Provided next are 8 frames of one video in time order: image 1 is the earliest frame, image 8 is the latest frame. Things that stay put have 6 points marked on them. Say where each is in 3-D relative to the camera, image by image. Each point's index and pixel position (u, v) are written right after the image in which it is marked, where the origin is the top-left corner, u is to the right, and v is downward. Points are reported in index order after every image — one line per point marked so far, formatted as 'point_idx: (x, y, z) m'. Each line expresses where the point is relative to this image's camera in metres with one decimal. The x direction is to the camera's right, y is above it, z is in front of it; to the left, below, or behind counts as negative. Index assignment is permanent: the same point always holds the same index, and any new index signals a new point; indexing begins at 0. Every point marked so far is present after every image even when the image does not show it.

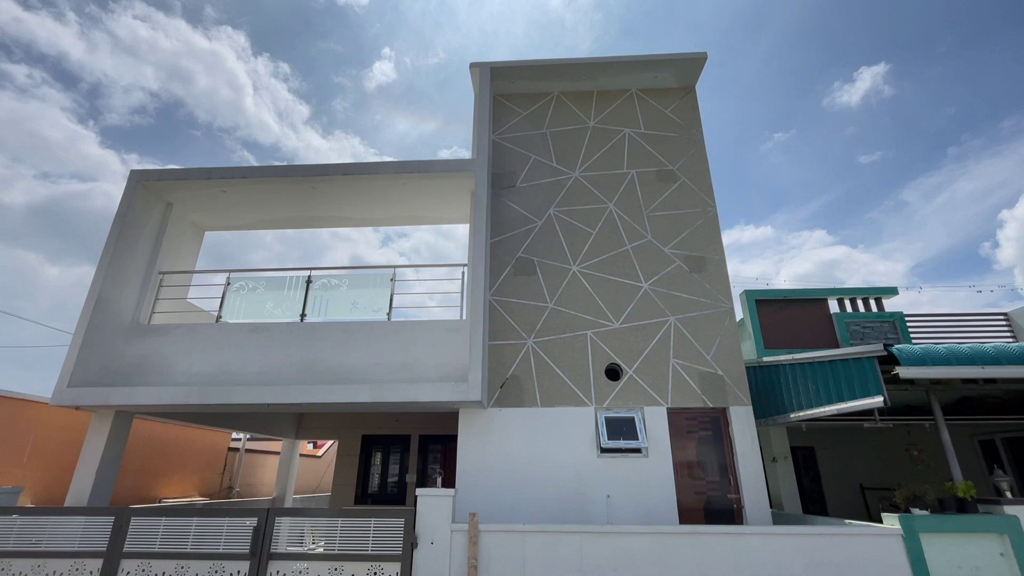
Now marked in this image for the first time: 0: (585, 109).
0: (+1.3, +3.0, +7.7) m
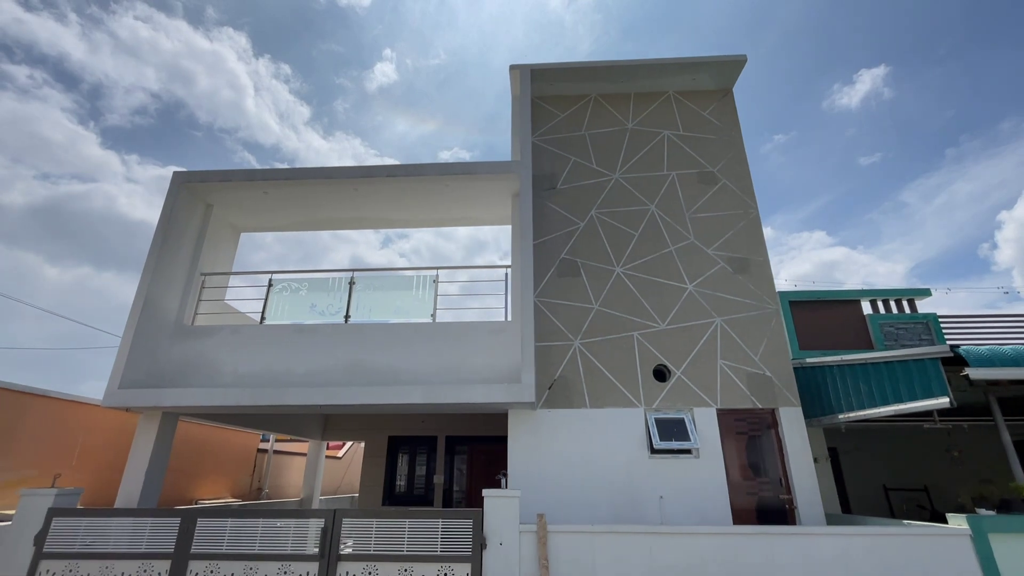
0: (+1.9, +3.0, +7.7) m
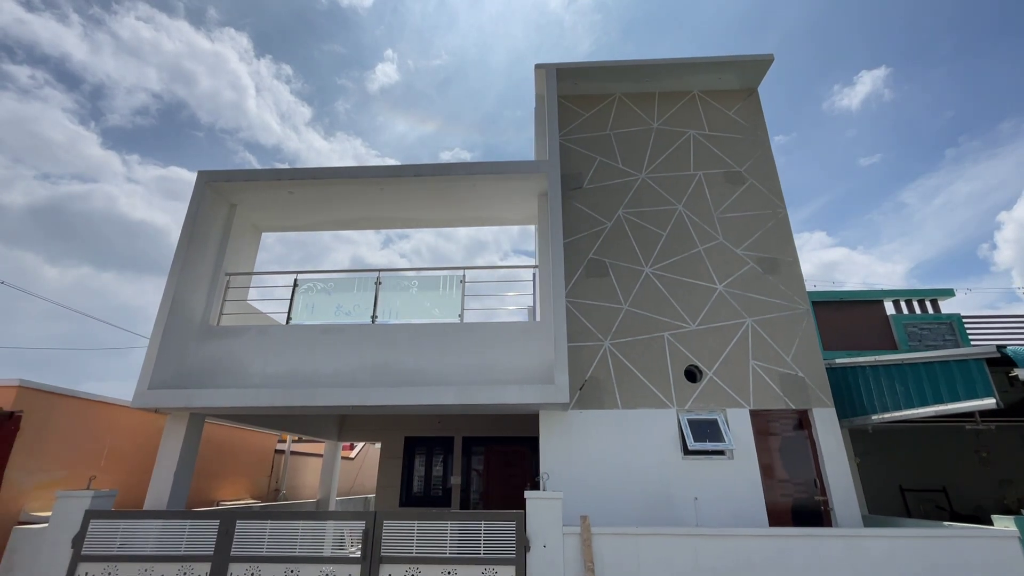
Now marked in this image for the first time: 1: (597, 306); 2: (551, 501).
0: (+2.3, +3.0, +7.6) m
1: (+1.2, -0.3, +6.4) m
2: (+0.4, -2.1, +4.4) m
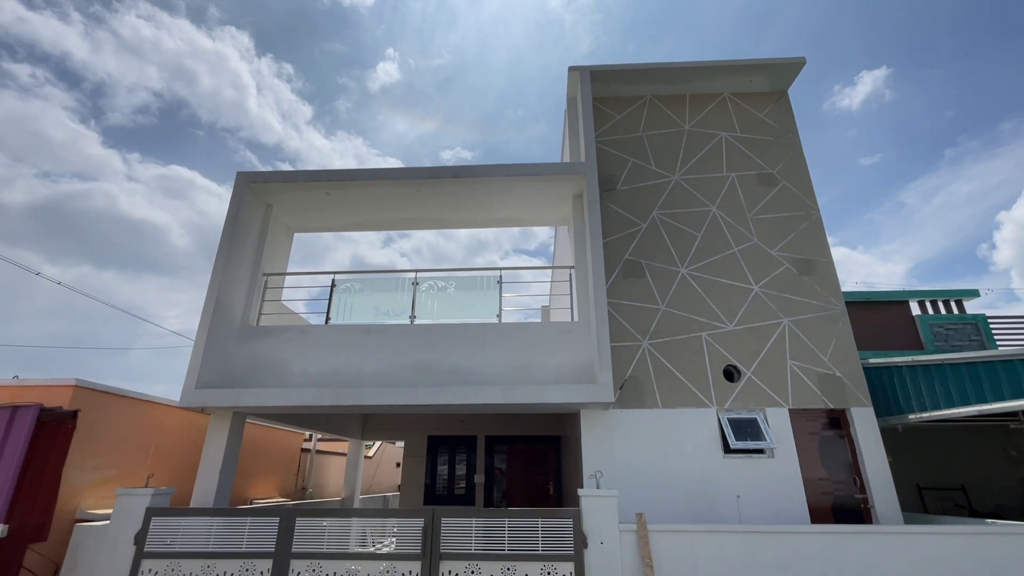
0: (+2.9, +3.0, +7.7) m
1: (+1.8, -0.3, +6.5) m
2: (+0.9, -2.1, +4.5) m
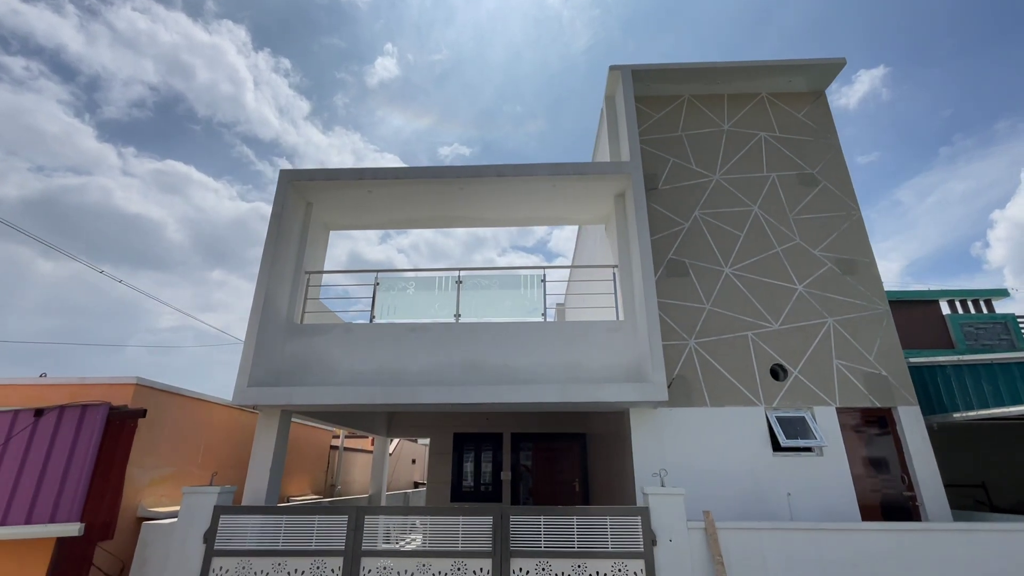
0: (+3.5, +3.0, +7.7) m
1: (+2.4, -0.3, +6.5) m
2: (+1.6, -2.1, +4.5) m
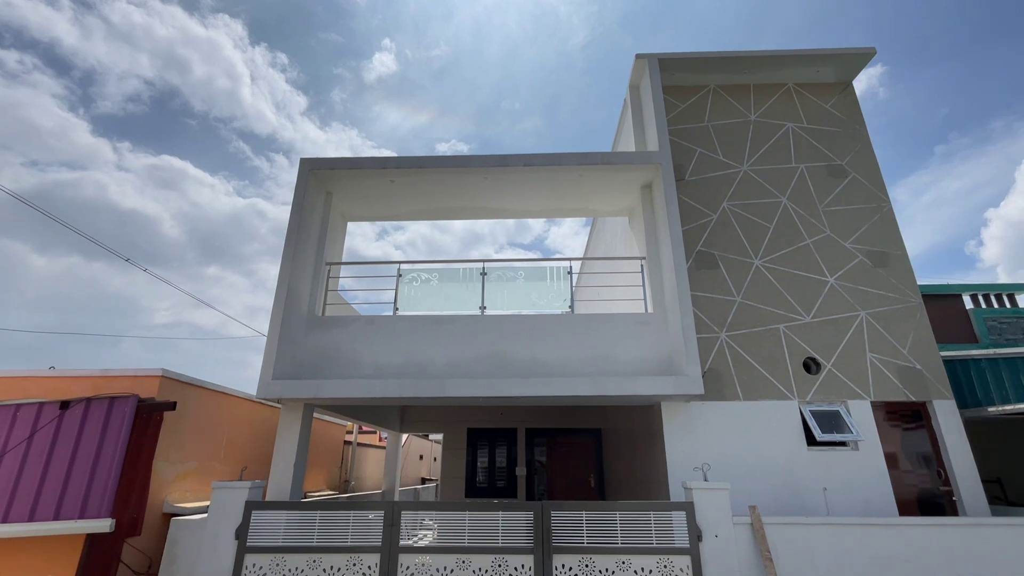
0: (+3.9, +3.1, +7.6) m
1: (+2.8, -0.2, +6.4) m
2: (+2.0, -2.0, +4.4) m
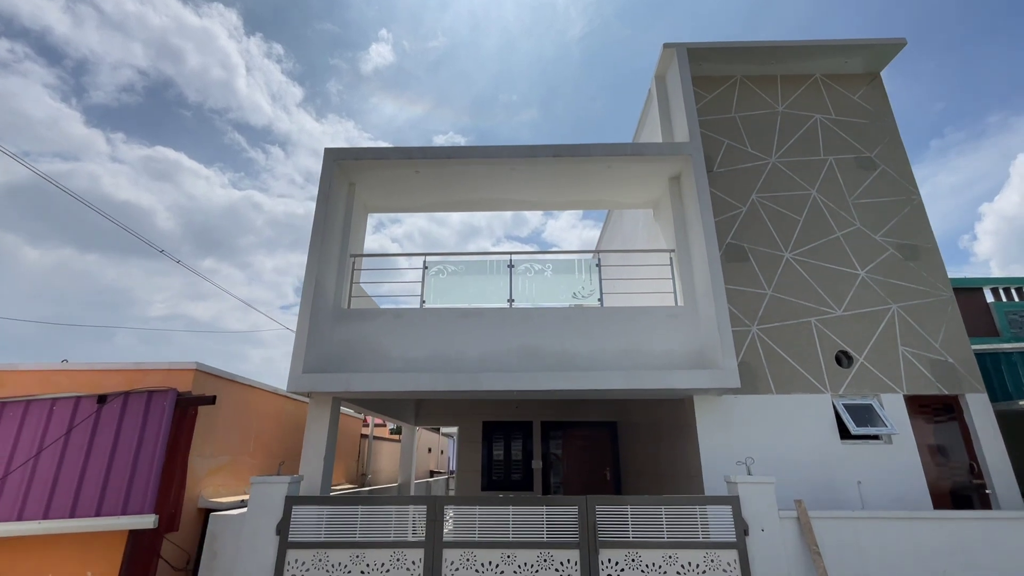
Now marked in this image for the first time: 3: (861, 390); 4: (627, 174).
0: (+4.3, +3.3, +7.5) m
1: (+3.2, -0.1, +6.4) m
2: (+2.4, -1.9, +4.4) m
3: (+4.6, -1.3, +5.9) m
4: (+1.8, +1.8, +7.0) m
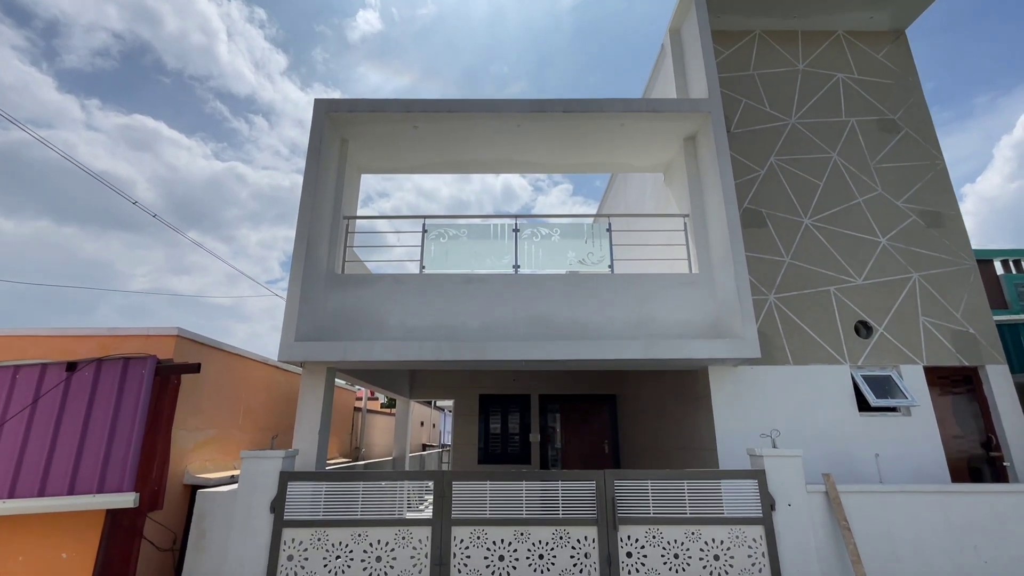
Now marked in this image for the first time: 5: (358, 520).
0: (+4.4, +3.7, +7.1) m
1: (+3.3, +0.4, +6.1) m
2: (+2.6, -1.6, +4.1) m
3: (+4.7, -0.9, +5.7) m
4: (+1.8, +2.2, +6.6) m
5: (-1.4, -2.0, +4.0) m
